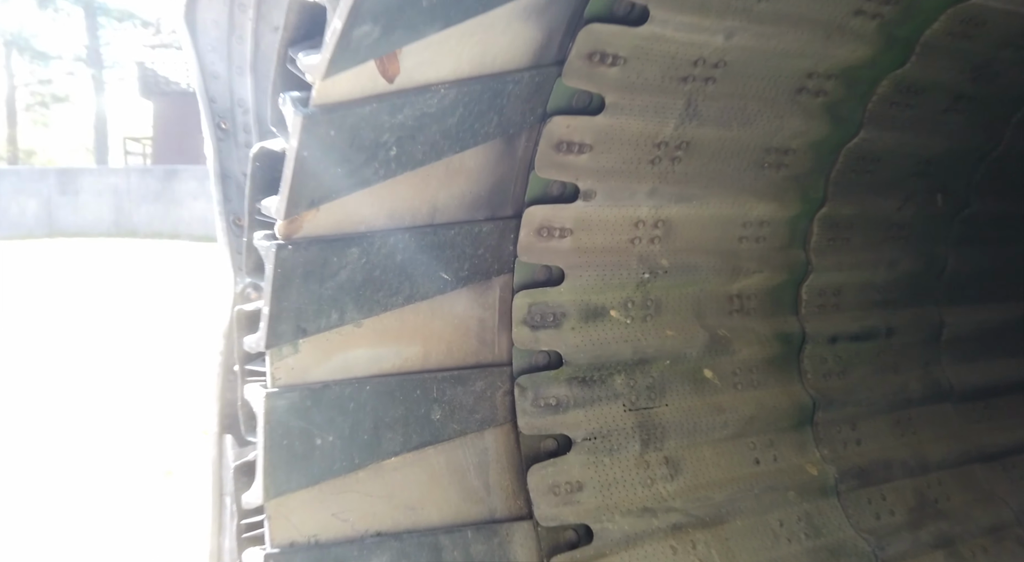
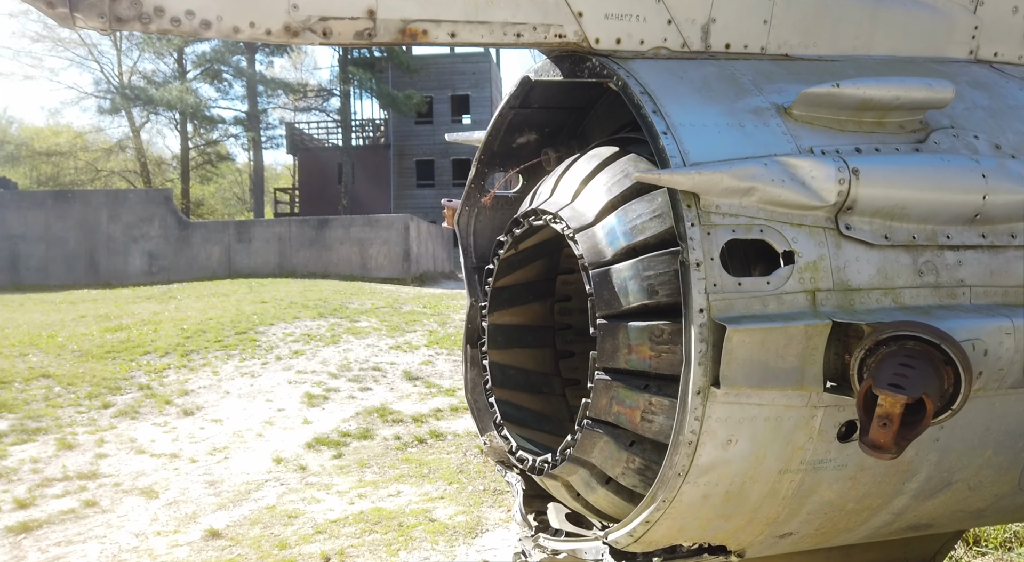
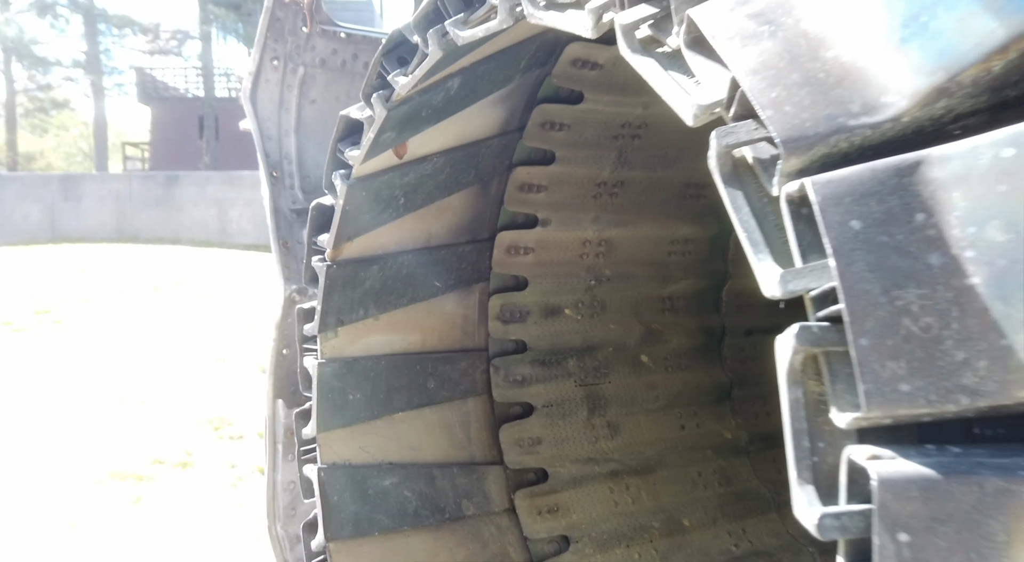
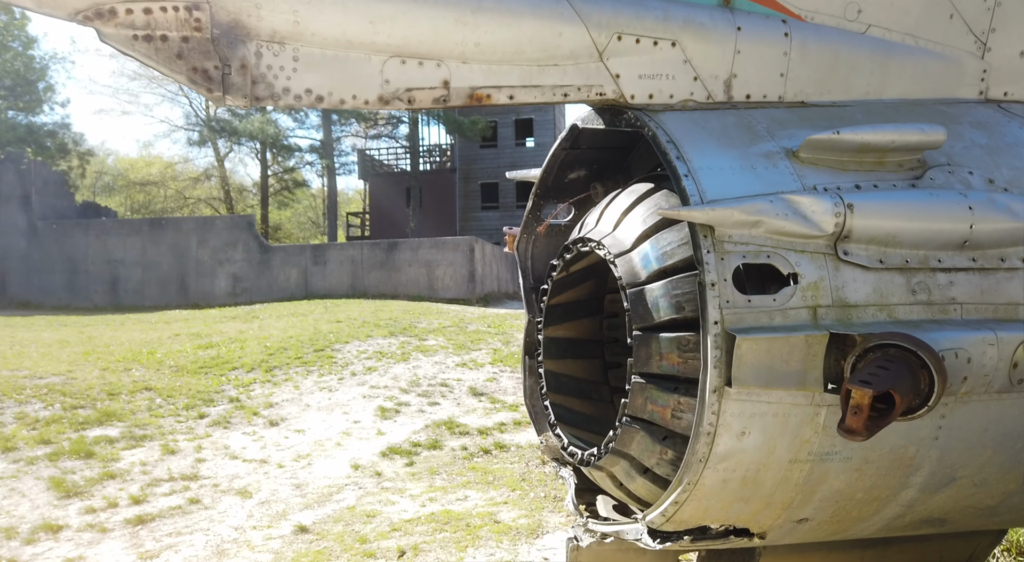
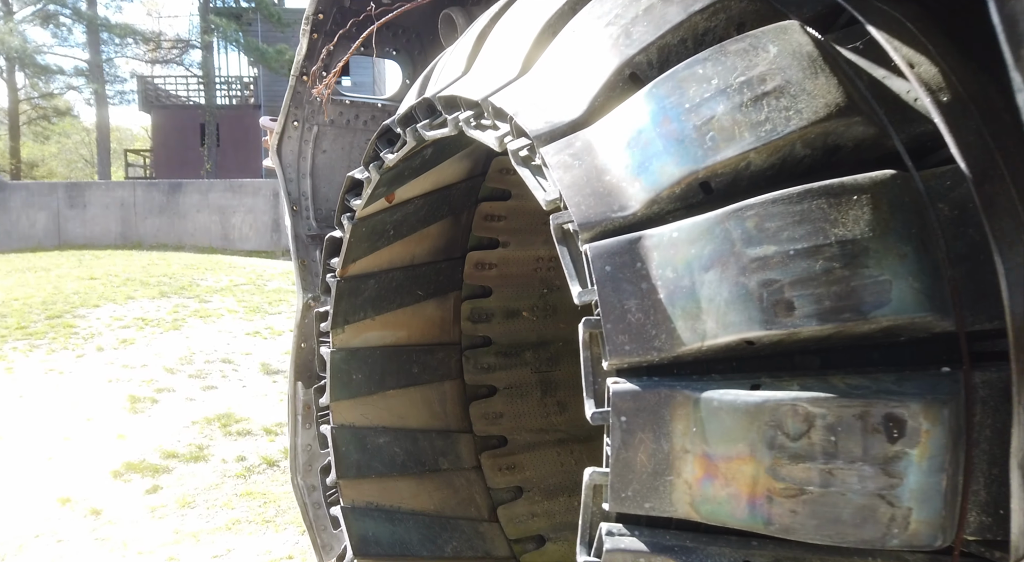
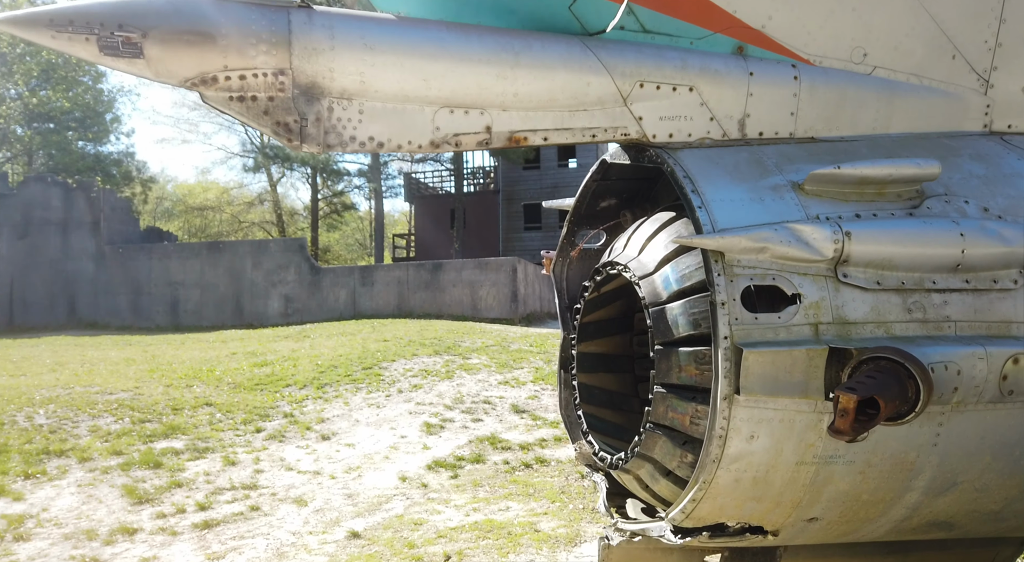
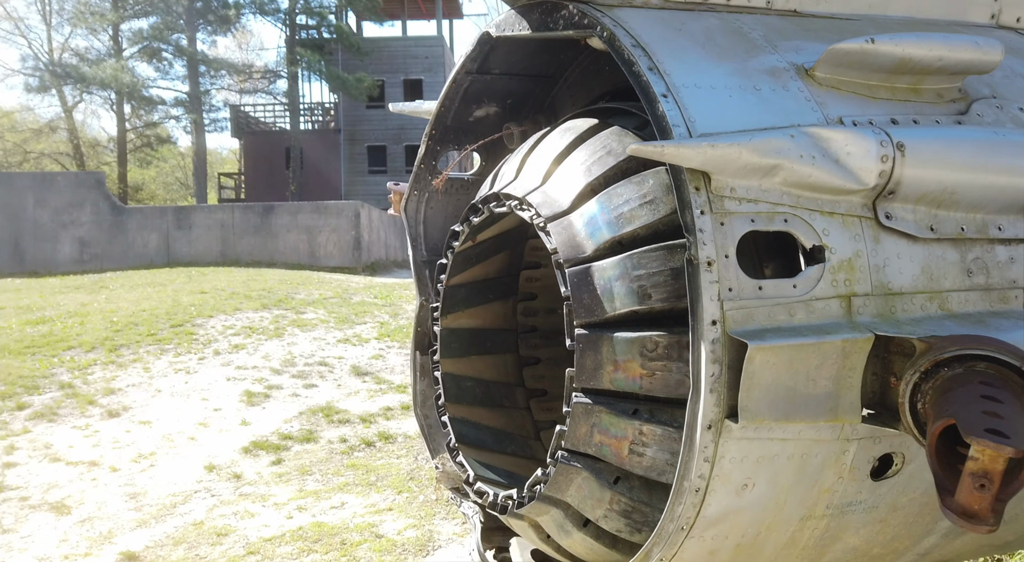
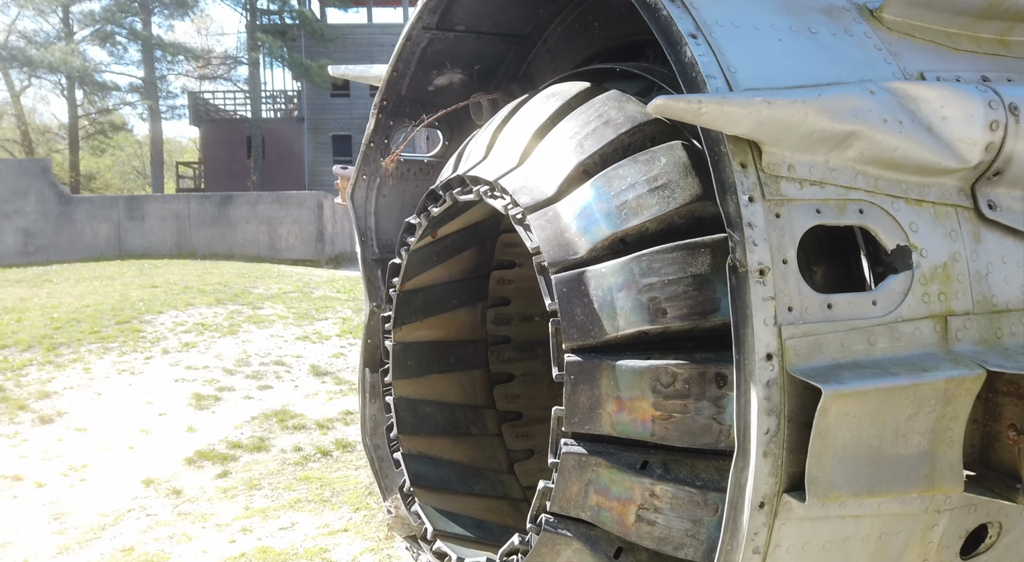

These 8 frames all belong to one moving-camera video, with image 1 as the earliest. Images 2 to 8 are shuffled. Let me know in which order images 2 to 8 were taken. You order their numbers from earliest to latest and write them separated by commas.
3, 5, 8, 7, 2, 4, 6
